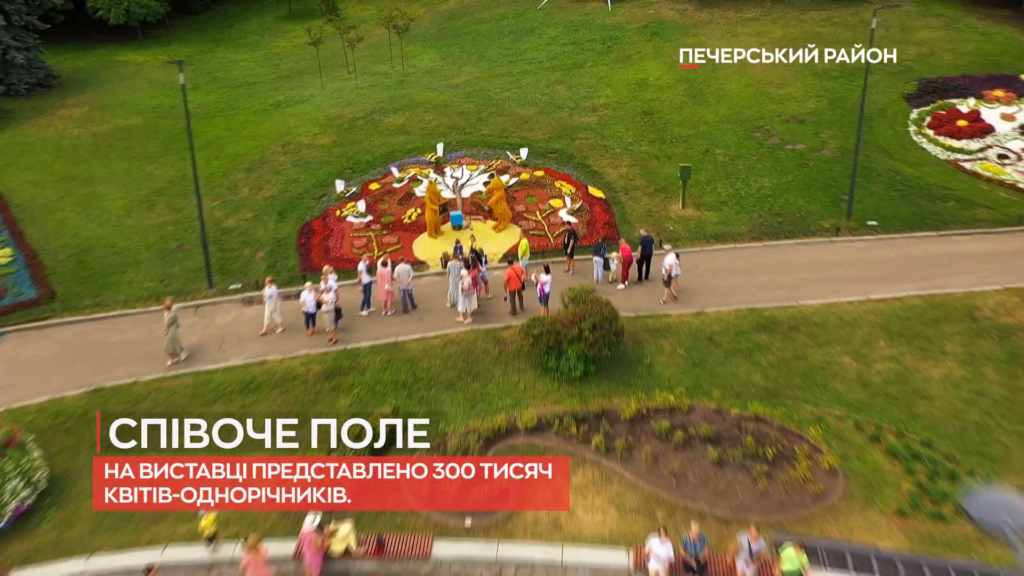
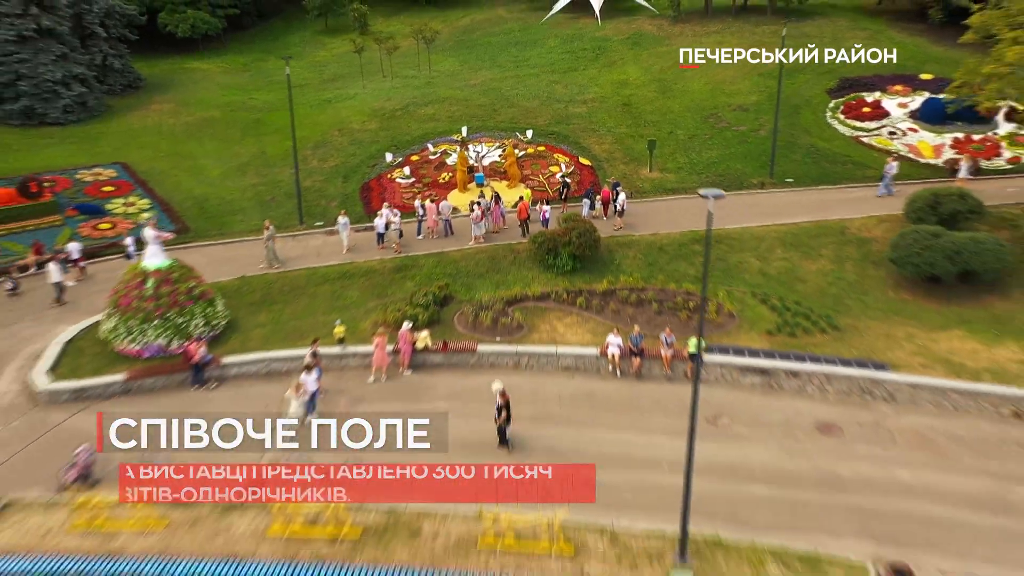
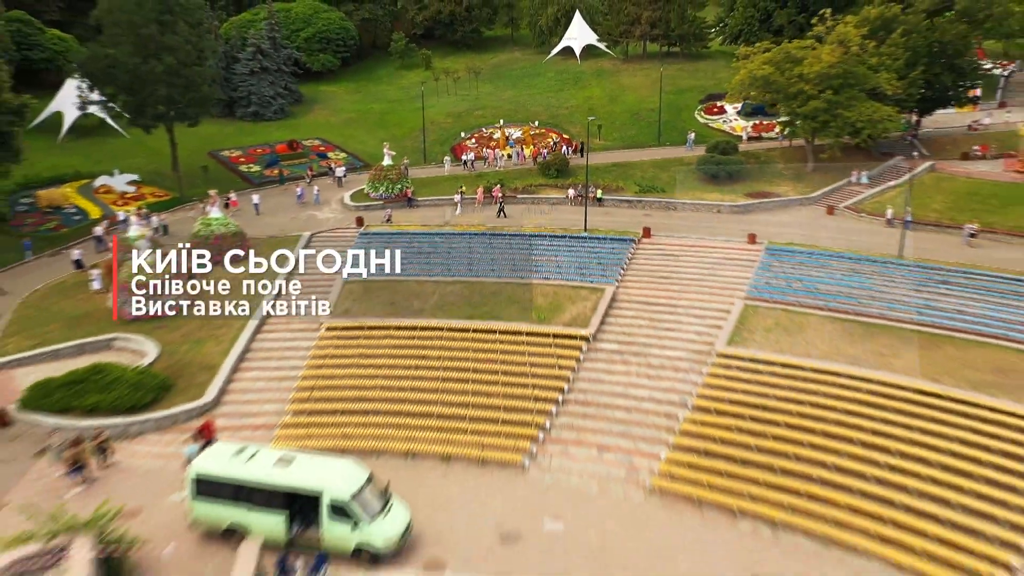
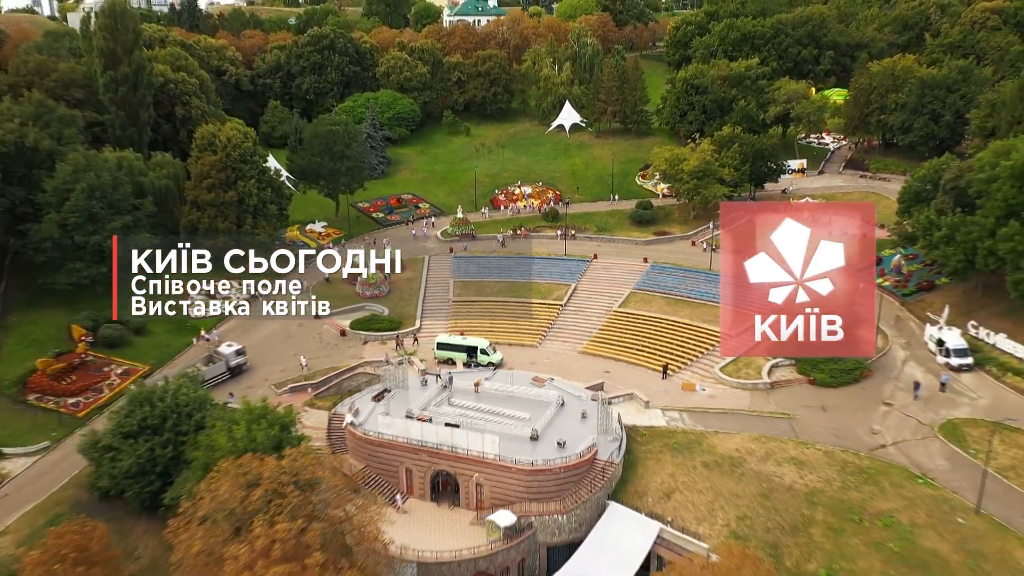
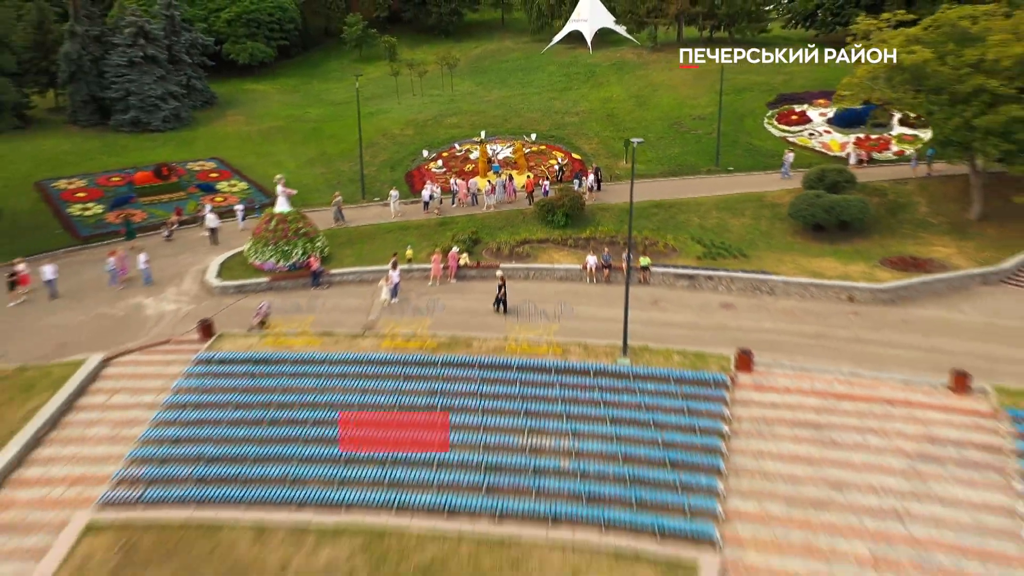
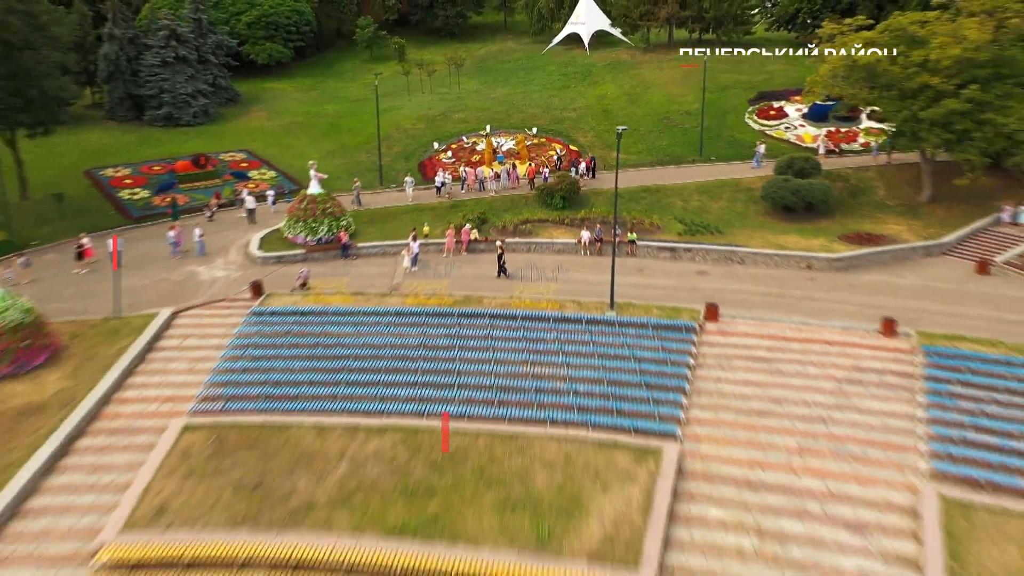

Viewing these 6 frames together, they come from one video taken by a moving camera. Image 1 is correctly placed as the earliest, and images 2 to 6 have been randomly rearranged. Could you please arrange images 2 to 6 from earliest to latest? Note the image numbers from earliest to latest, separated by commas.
2, 5, 6, 3, 4
